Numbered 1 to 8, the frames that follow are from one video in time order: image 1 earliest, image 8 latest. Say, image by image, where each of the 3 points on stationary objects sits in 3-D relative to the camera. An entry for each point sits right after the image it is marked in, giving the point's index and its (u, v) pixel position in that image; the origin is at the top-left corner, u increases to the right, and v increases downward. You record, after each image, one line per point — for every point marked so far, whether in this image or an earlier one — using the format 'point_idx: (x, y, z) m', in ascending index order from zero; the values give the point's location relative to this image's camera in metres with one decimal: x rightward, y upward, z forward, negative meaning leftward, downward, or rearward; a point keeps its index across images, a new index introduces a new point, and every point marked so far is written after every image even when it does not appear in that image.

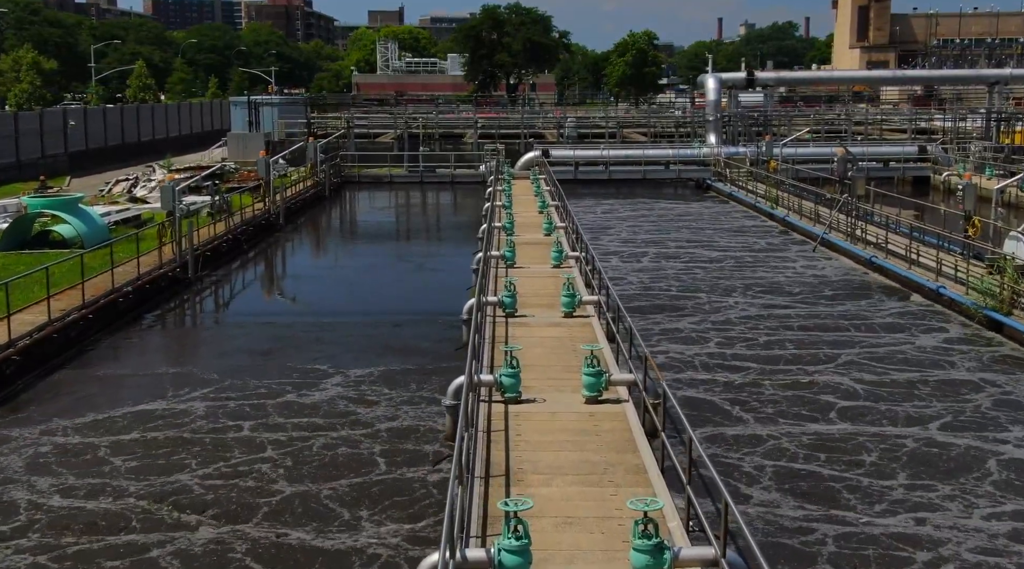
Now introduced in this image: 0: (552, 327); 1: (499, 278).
0: (+0.6, -0.6, +15.9) m
1: (-0.2, +0.1, +19.9) m
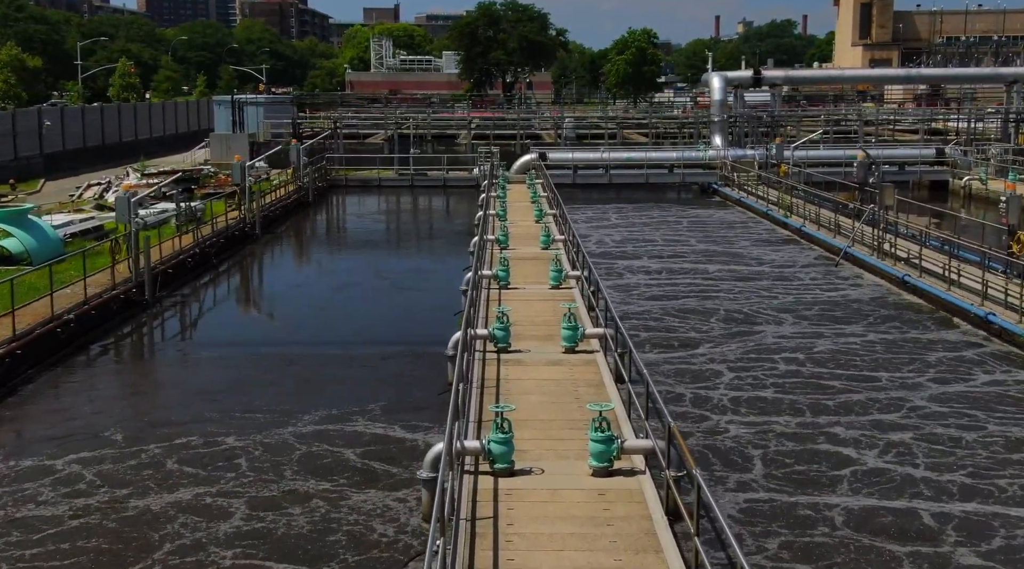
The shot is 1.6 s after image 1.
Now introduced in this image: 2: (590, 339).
0: (+0.5, -1.0, +13.7) m
1: (-0.3, -0.3, +17.7) m
2: (+1.0, -0.7, +14.4) m
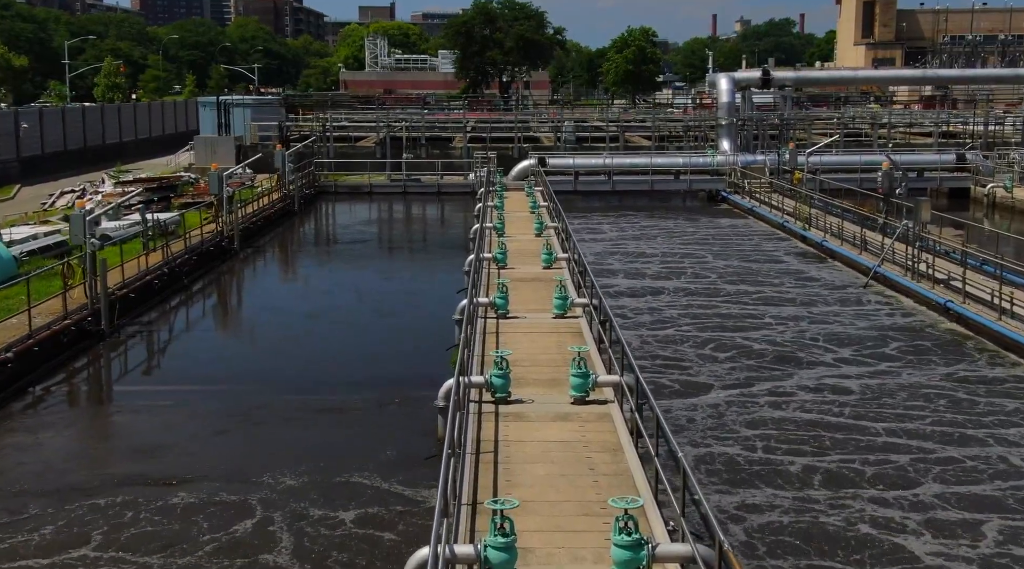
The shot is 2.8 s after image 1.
0: (+0.5, -1.4, +11.7) m
1: (-0.3, -0.7, +15.7) m
2: (+1.0, -1.1, +12.4) m
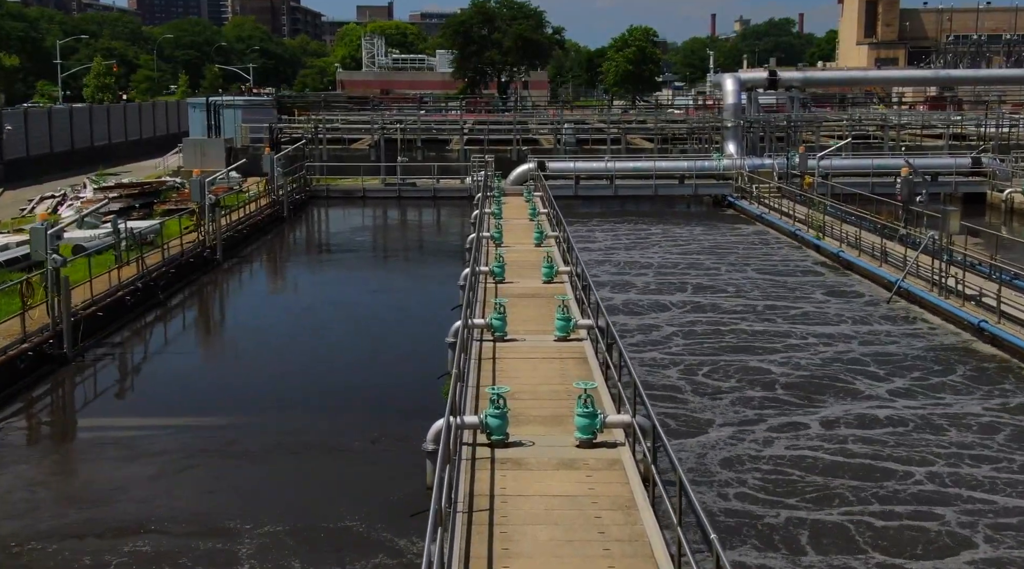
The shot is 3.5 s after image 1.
0: (+0.5, -1.7, +10.3) m
1: (-0.3, -1.0, +14.3) m
2: (+1.0, -1.4, +11.0) m
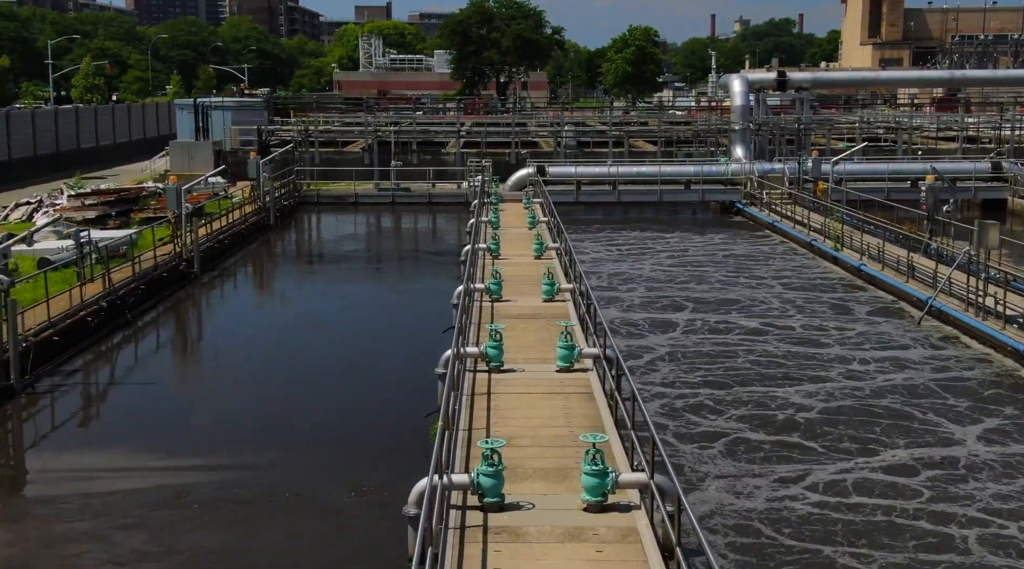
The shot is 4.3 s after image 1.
0: (+0.4, -2.0, +8.7) m
1: (-0.3, -1.3, +12.7) m
2: (+0.9, -1.7, +9.4) m
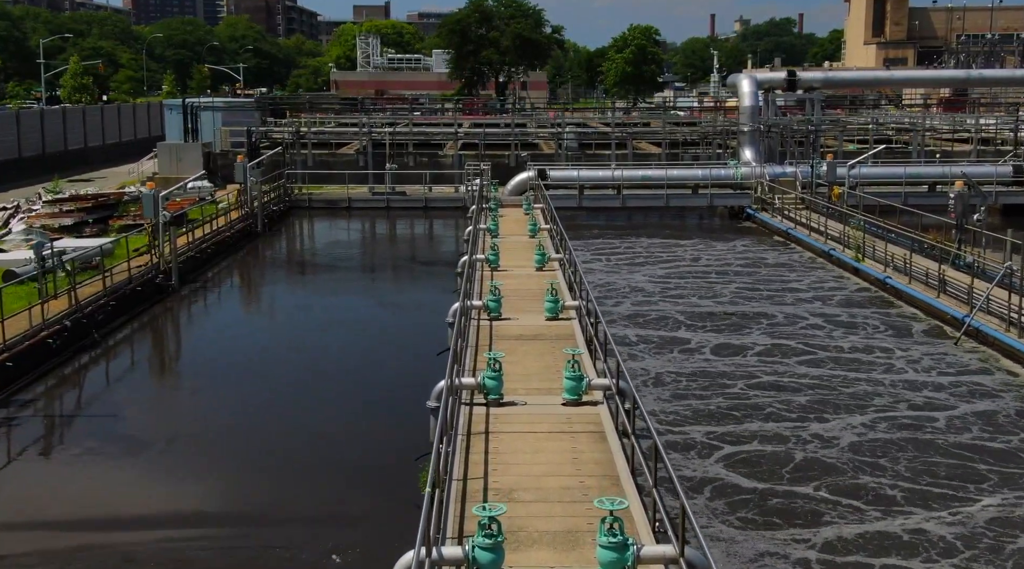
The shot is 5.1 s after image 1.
0: (+0.5, -2.2, +7.2) m
1: (-0.3, -1.5, +11.2) m
2: (+0.9, -1.9, +7.9) m
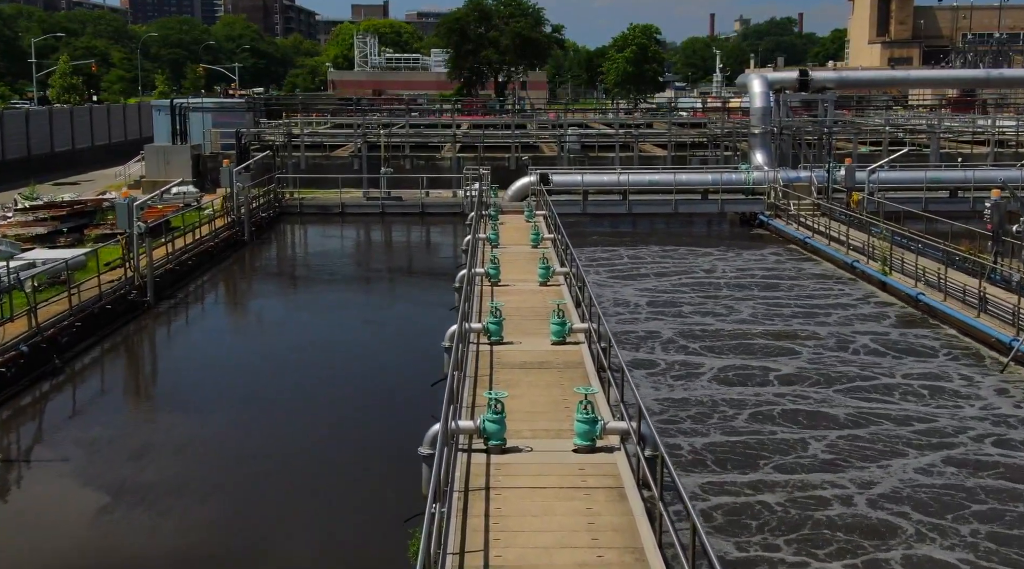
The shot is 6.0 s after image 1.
0: (+0.5, -2.5, +5.7) m
1: (-0.3, -1.8, +9.6) m
2: (+1.0, -2.2, +6.4) m
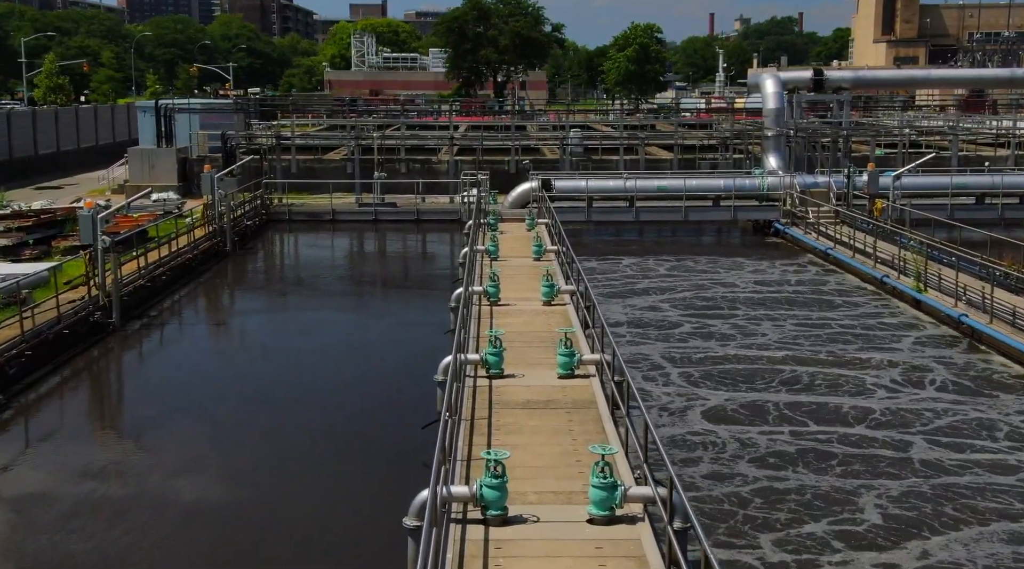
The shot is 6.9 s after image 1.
0: (+0.5, -2.8, +3.9) m
1: (-0.3, -2.1, +7.9) m
2: (+1.0, -2.5, +4.6) m
